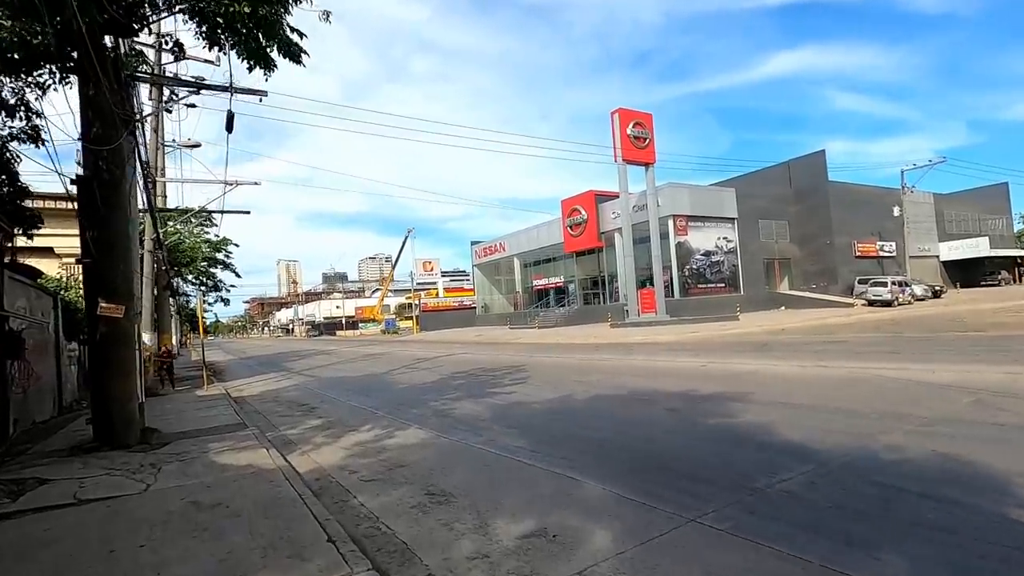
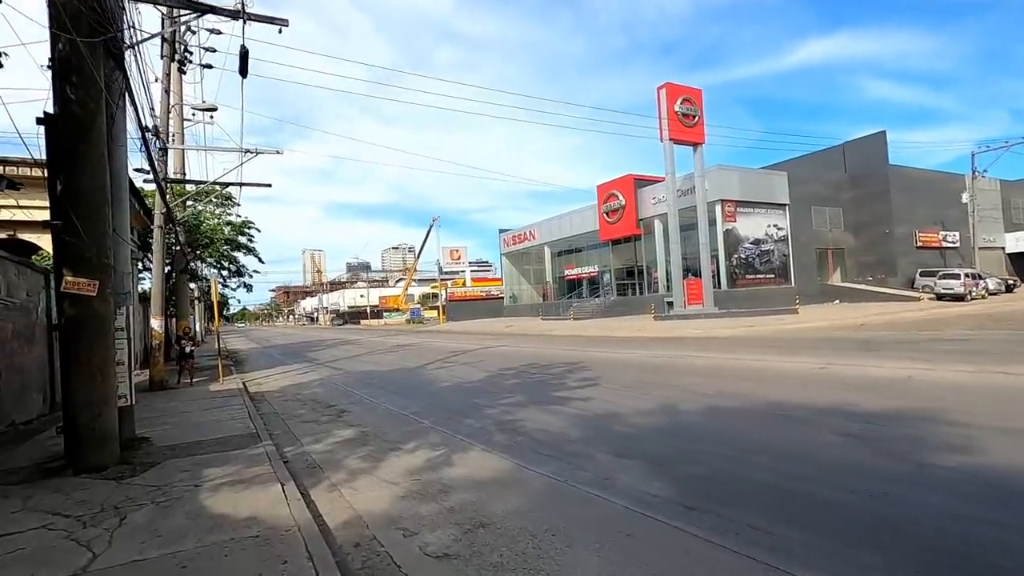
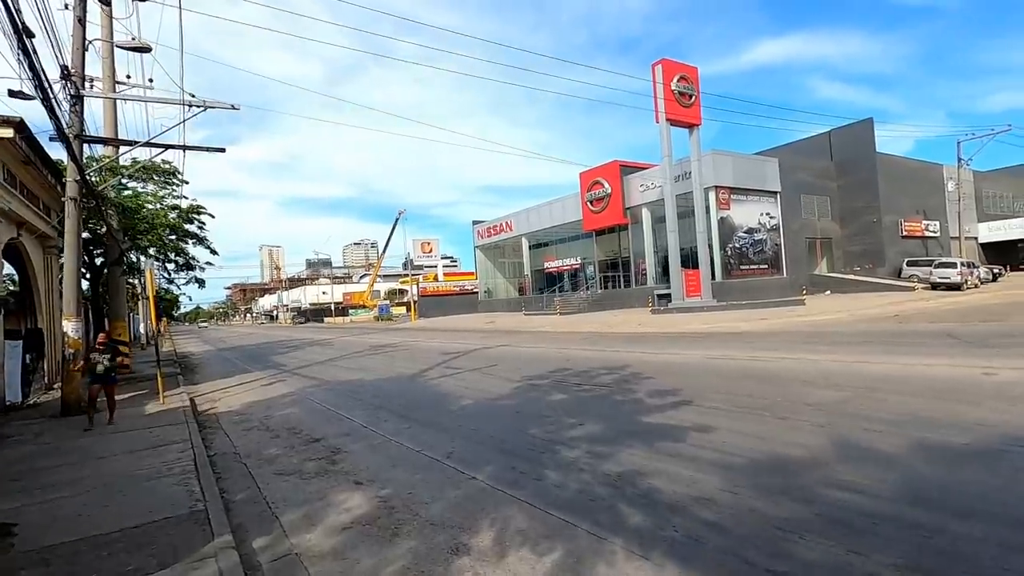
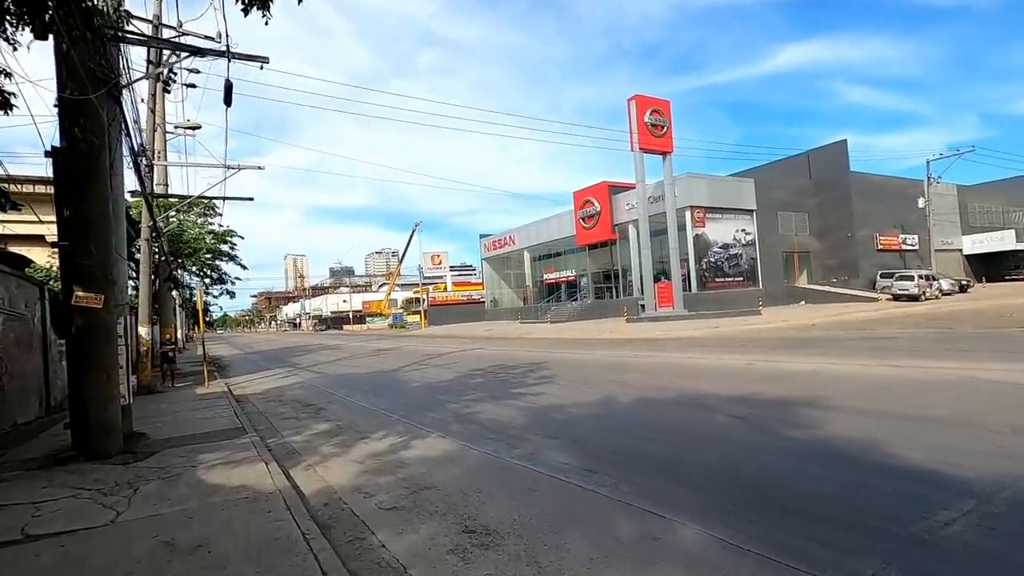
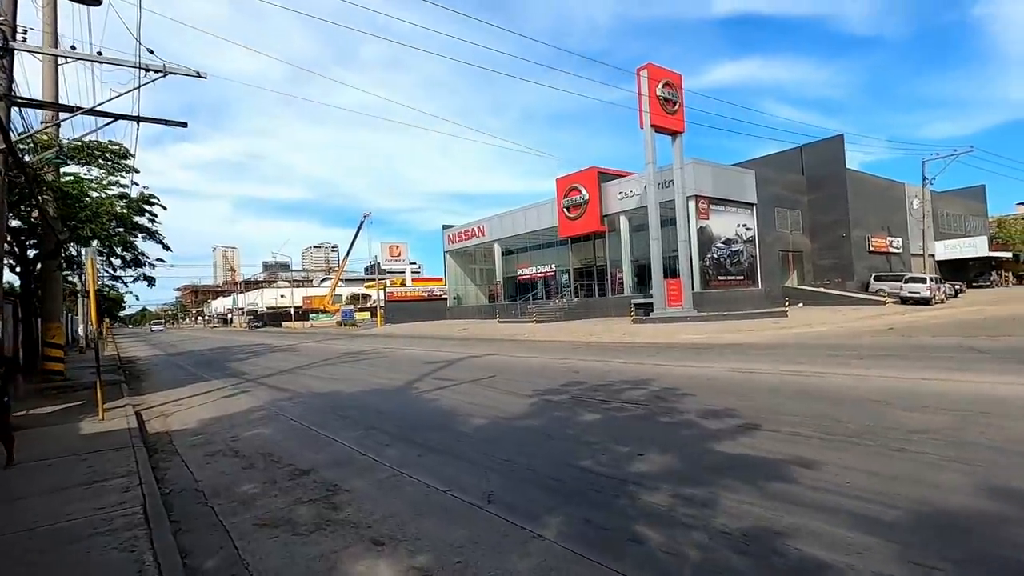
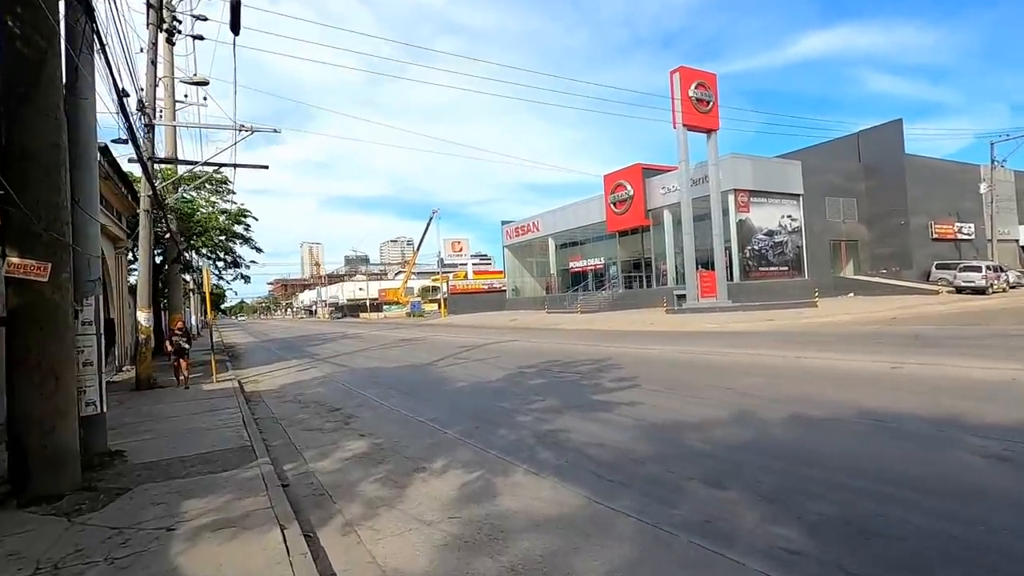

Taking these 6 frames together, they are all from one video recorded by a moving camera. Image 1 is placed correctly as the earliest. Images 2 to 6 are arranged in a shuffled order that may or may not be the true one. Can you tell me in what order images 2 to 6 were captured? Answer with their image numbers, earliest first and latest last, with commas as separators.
4, 2, 6, 3, 5
